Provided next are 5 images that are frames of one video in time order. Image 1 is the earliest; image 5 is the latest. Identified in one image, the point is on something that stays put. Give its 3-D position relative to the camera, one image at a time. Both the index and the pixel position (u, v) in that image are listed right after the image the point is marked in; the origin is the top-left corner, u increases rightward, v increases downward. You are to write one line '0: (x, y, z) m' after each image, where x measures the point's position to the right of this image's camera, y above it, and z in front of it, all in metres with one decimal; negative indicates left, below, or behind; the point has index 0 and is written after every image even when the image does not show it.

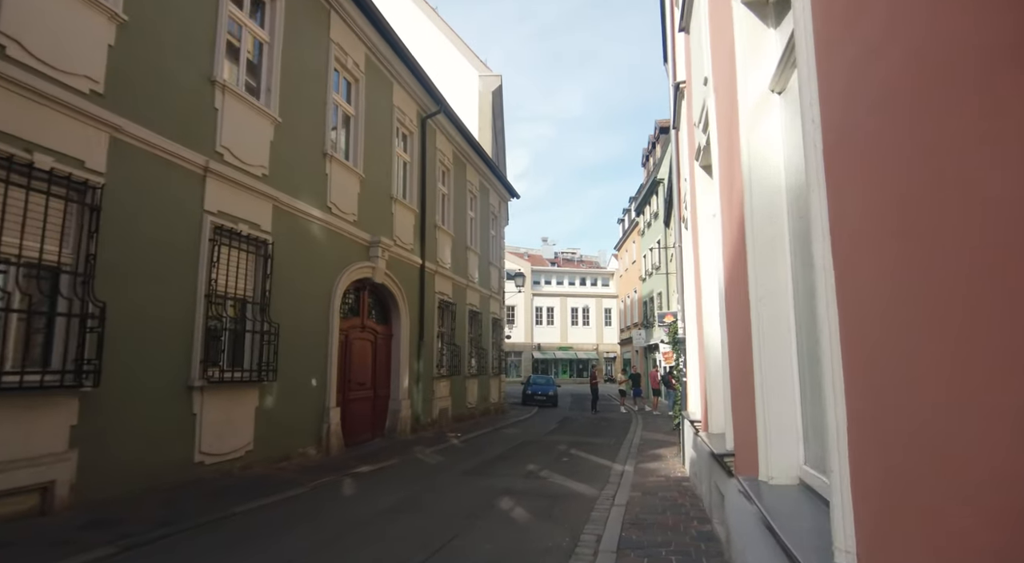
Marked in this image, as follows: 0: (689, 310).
0: (+2.7, -0.5, +8.8) m
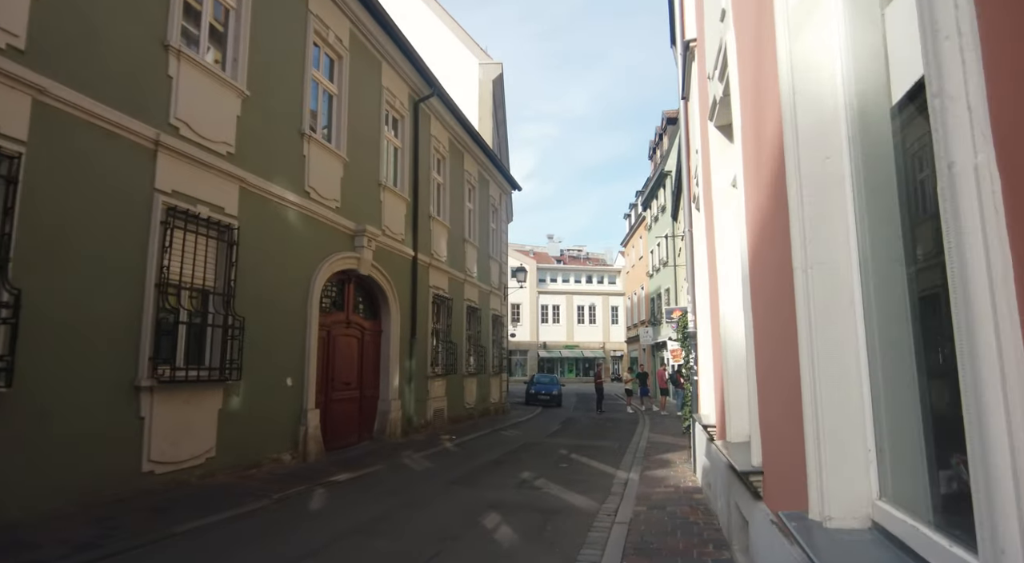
0: (+2.5, -0.3, +7.9) m
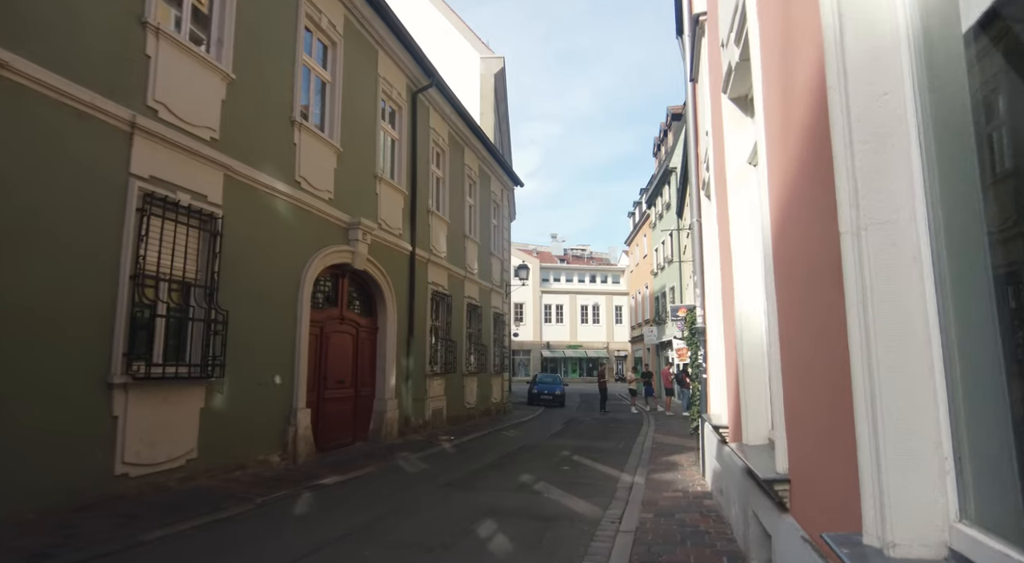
0: (+2.5, -0.2, +7.4) m
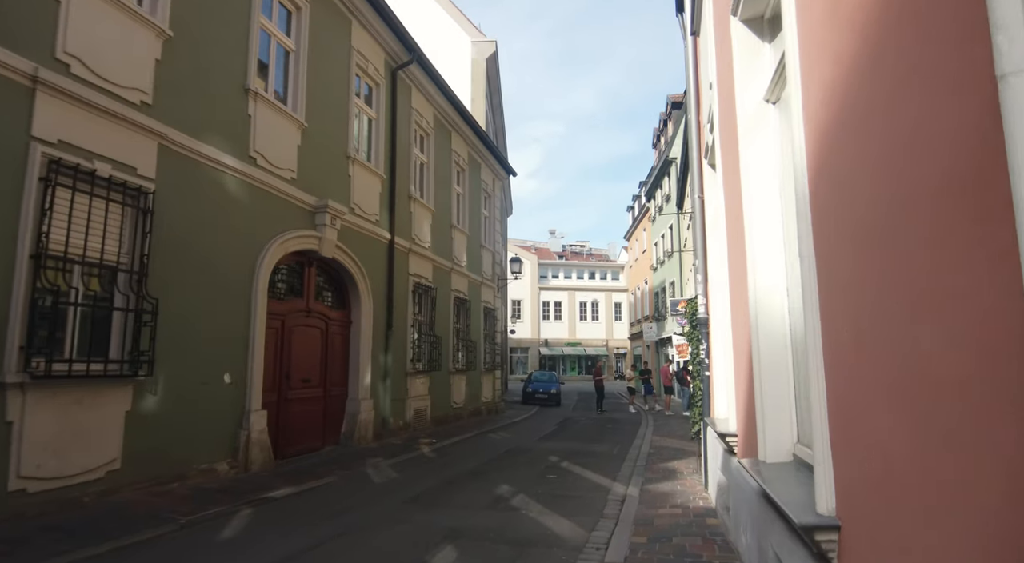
0: (+2.2, 0.0, +6.4) m
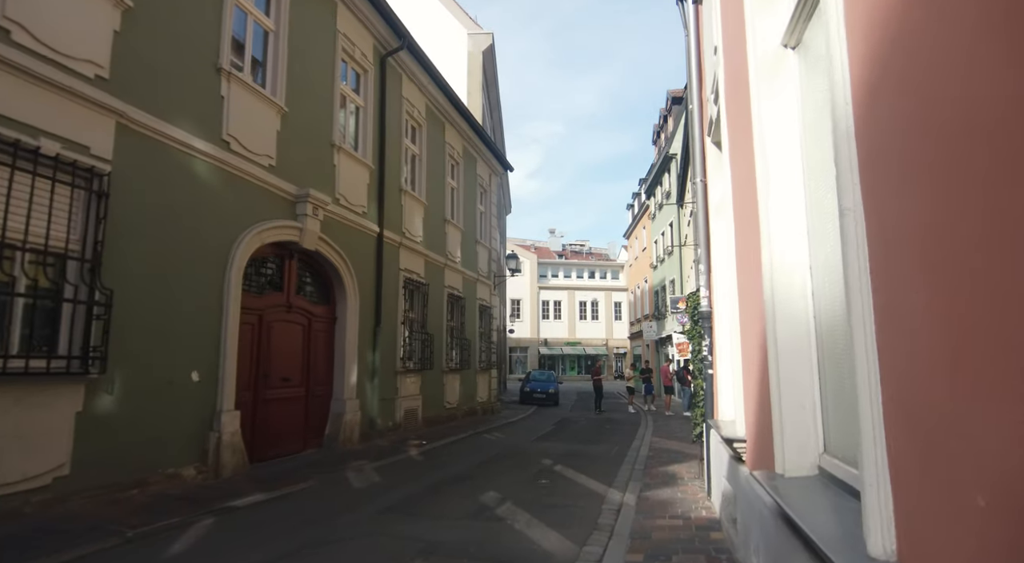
0: (+2.1, +0.1, +5.8) m
